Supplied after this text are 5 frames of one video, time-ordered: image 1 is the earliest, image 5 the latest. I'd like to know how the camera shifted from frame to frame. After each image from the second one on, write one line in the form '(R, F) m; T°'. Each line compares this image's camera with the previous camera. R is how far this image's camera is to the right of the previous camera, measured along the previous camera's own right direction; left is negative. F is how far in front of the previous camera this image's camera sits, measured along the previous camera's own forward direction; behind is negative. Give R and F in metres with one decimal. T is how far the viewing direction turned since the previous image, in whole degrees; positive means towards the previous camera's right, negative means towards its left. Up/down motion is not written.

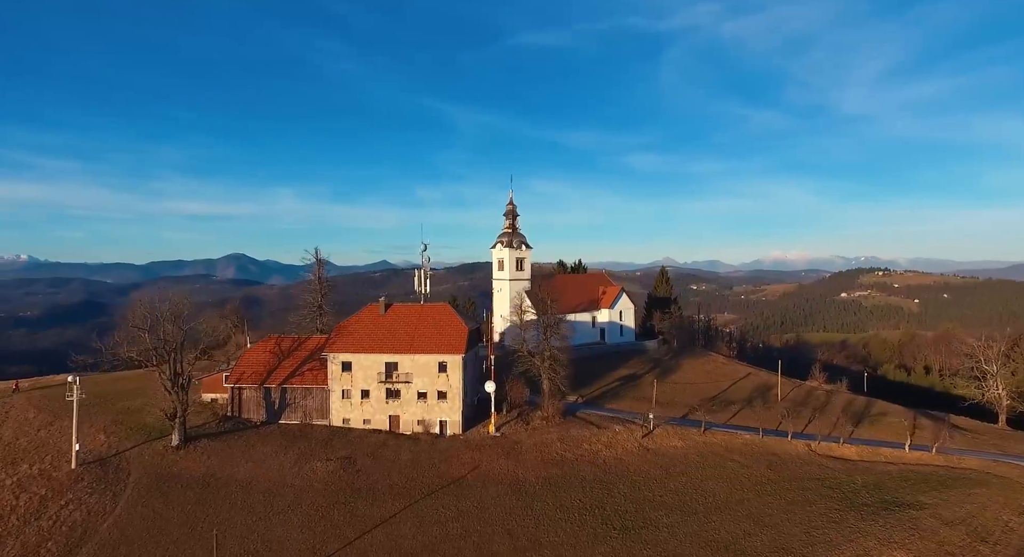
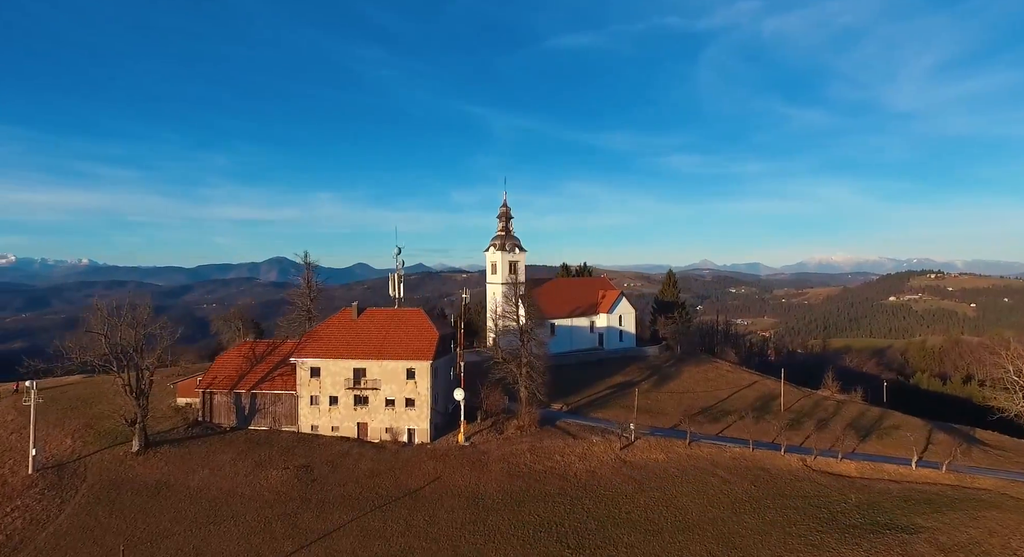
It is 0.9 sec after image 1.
(+4.4, +1.6) m; -3°
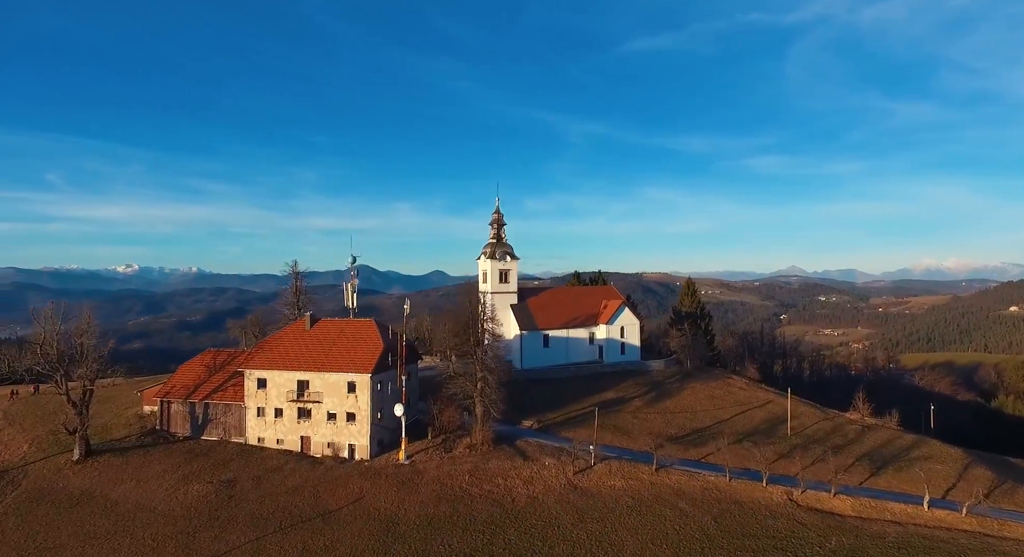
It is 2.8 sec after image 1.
(+8.4, +3.0) m; -7°
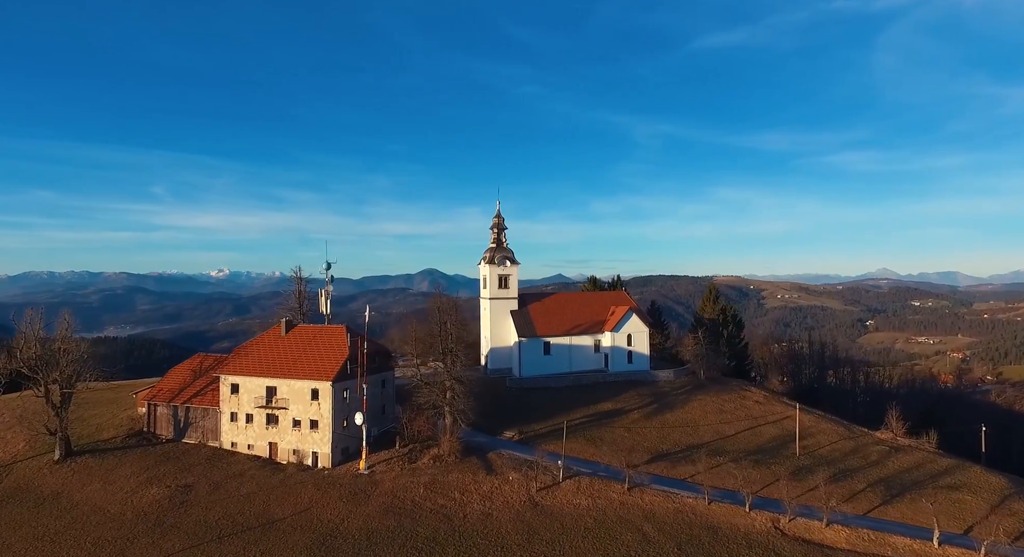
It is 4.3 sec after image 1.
(+6.5, +1.9) m; -6°
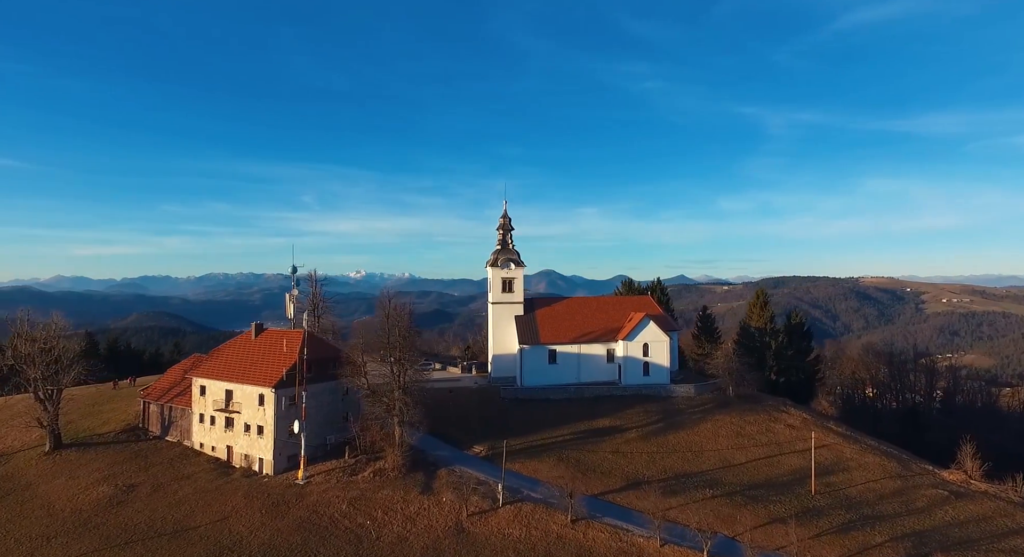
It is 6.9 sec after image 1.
(+10.6, +4.3) m; -11°
